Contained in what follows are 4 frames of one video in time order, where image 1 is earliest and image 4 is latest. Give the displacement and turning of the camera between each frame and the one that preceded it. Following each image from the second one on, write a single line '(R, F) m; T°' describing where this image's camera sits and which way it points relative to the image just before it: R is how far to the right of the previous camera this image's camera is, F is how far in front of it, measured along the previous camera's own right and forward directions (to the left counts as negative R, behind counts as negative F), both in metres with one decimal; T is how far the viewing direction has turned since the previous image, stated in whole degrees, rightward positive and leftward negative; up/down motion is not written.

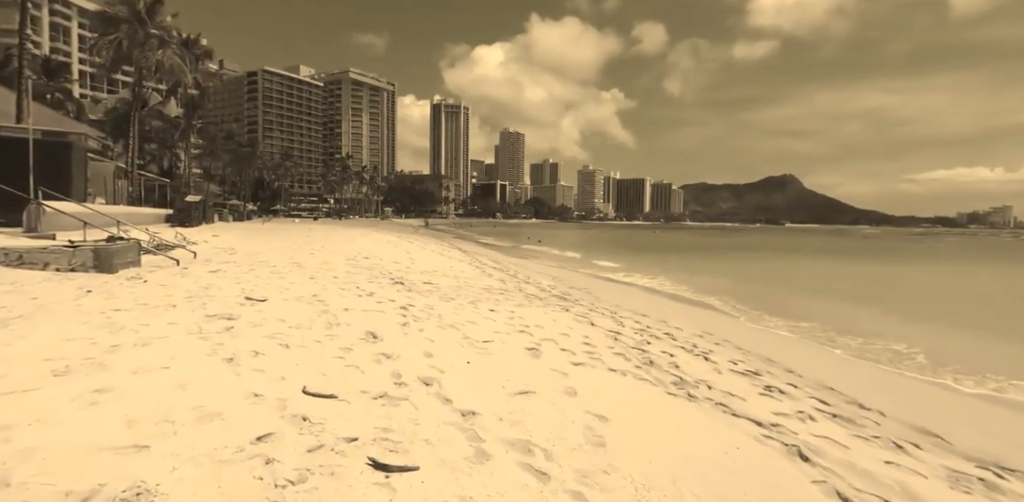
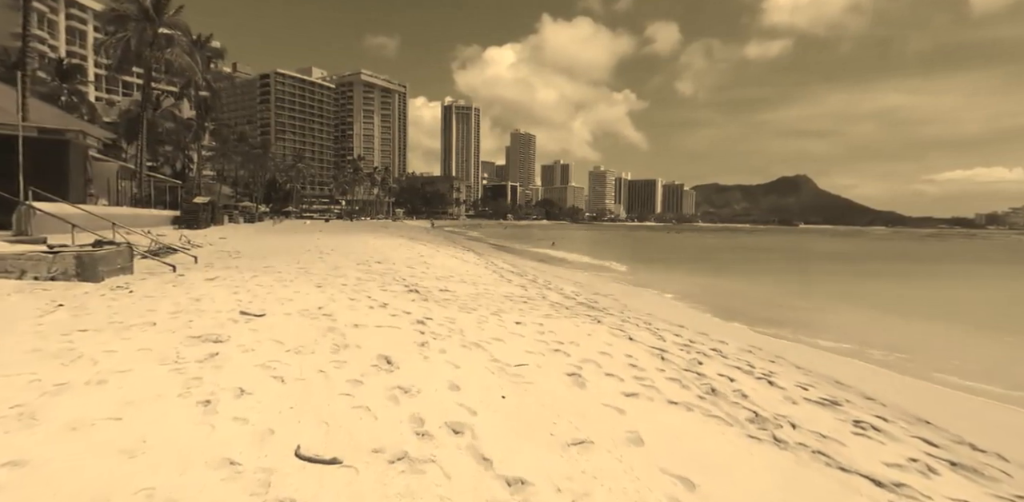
(-0.3, +1.0) m; -1°
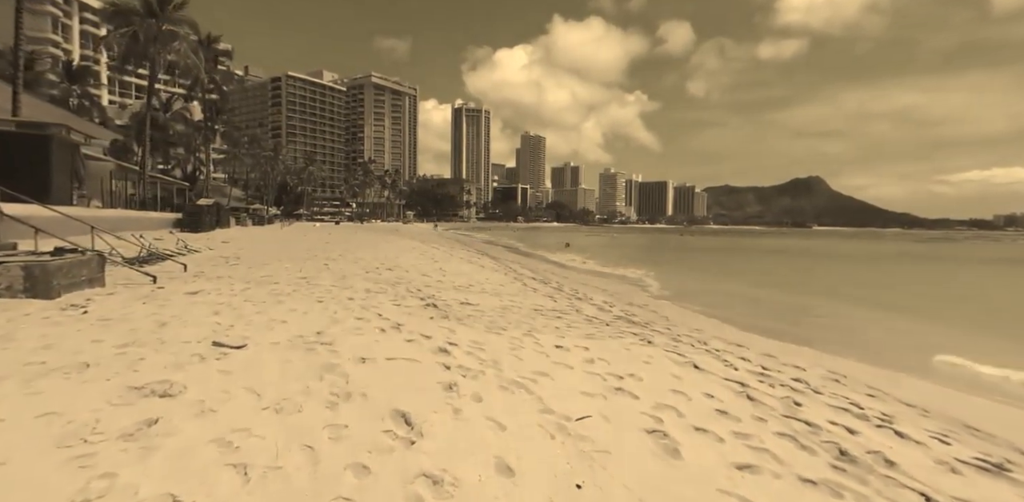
(-0.4, +1.5) m; -1°
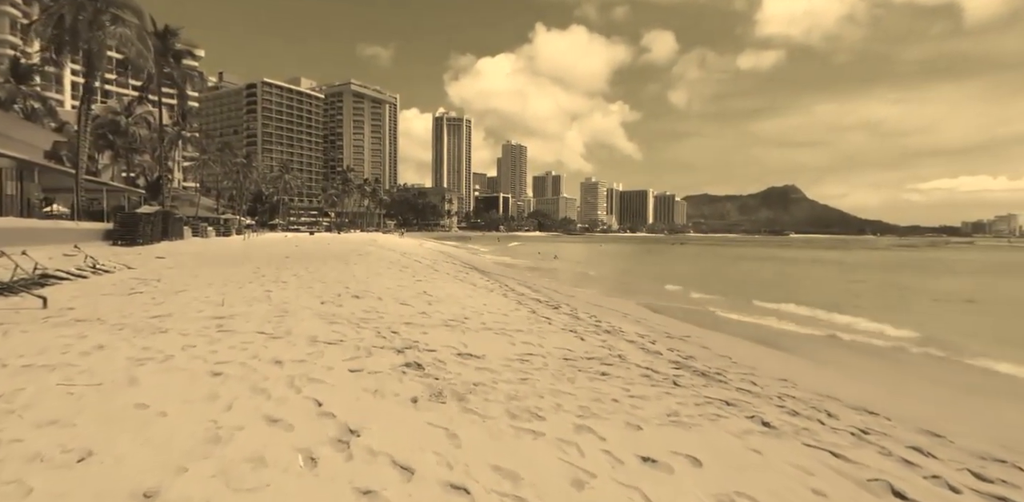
(-0.5, +3.3) m; +2°
